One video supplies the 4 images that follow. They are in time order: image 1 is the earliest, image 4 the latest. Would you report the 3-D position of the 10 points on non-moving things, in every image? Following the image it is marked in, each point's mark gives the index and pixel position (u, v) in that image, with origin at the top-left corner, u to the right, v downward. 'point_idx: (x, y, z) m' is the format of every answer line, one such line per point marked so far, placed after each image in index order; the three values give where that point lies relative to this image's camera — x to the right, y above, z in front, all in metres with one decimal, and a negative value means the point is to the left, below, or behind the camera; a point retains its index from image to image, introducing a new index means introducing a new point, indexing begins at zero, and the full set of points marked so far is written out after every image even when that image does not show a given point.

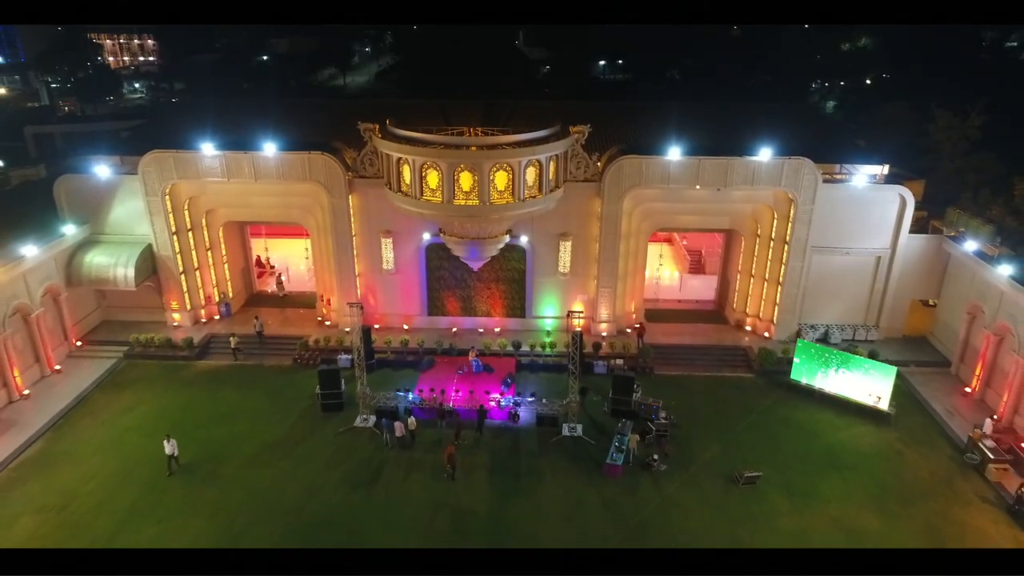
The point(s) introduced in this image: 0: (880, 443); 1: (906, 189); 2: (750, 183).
0: (+6.7, -2.8, +17.5) m
1: (+8.2, +2.1, +19.9) m
2: (+5.0, +2.2, +20.0) m
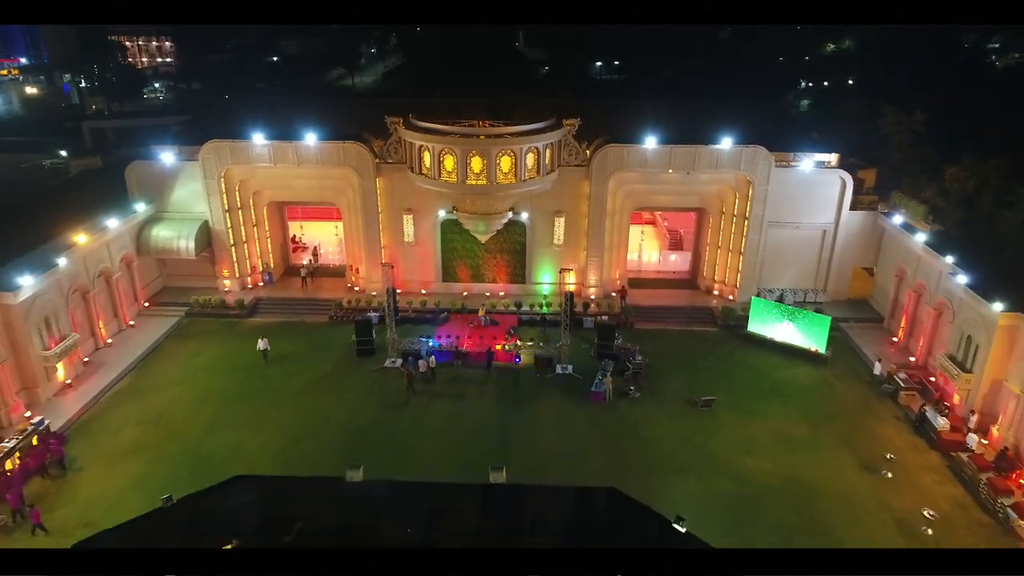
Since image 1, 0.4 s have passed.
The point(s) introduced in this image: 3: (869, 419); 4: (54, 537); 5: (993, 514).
0: (+6.8, -2.0, +21.3) m
1: (+8.3, +2.9, +23.7) m
2: (+5.1, +3.0, +23.8) m
3: (+7.2, -2.7, +19.4) m
4: (-7.2, -3.9, +15.4) m
5: (+8.0, -3.7, +15.8) m
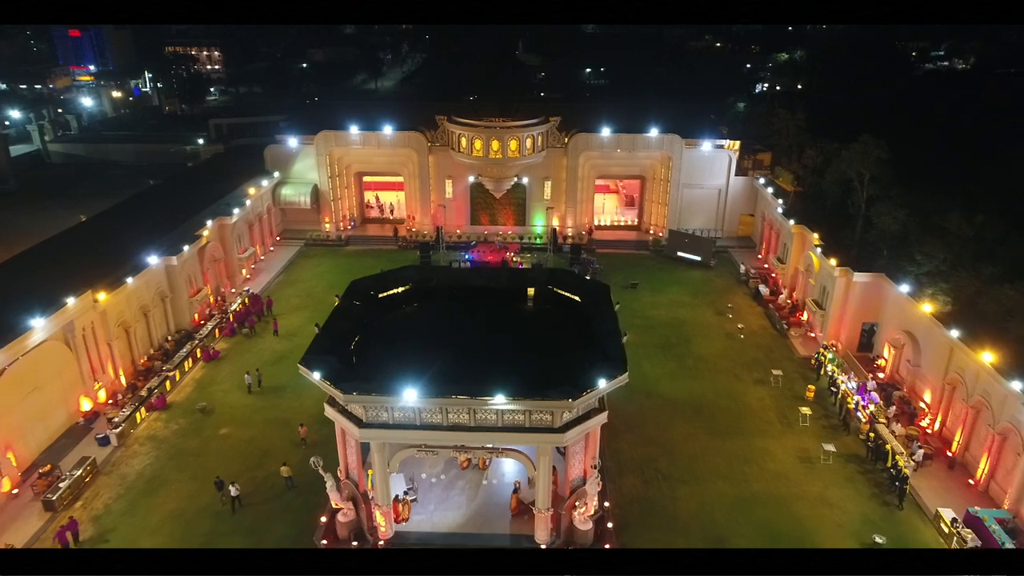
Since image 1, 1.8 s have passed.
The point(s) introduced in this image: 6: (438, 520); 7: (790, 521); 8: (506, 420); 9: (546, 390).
0: (+7.0, +0.4, +34.7) m
1: (+8.5, +5.3, +37.1) m
2: (+5.3, +5.5, +37.2) m
3: (+7.4, -0.2, +32.8) m
4: (-7.0, -1.5, +28.8) m
5: (+8.2, -1.2, +29.2) m
6: (-1.5, -4.6, +18.8) m
7: (+5.5, -4.7, +19.1) m
8: (-0.1, -2.3, +16.5) m
9: (+0.6, -1.7, +16.3) m
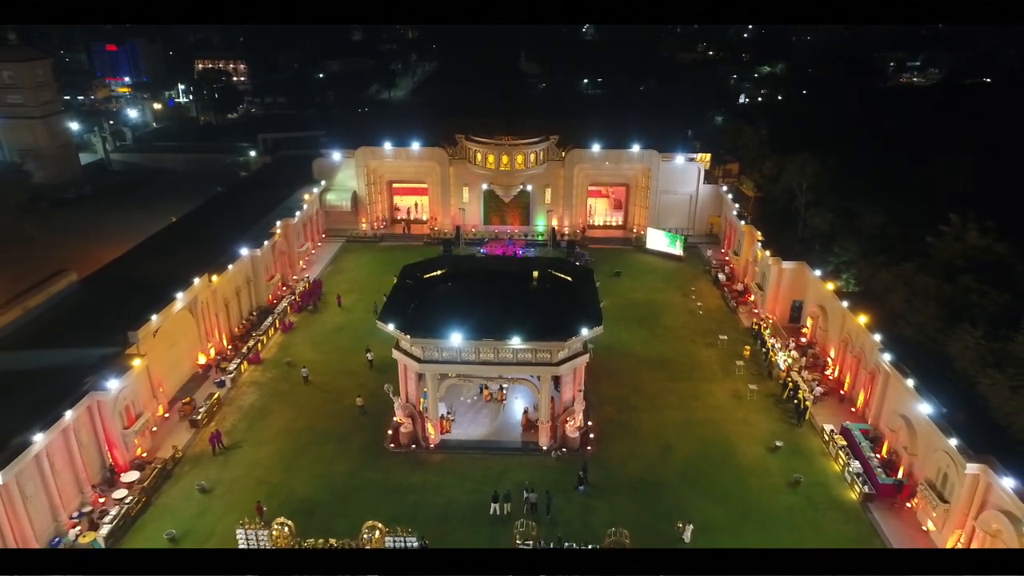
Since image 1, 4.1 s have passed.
0: (+7.3, +1.0, +42.5) m
1: (+8.8, +5.9, +45.0) m
2: (+5.6, +6.0, +45.0) m
3: (+7.7, +0.3, +40.6) m
4: (-6.7, -1.0, +36.6) m
5: (+8.5, -0.7, +37.0) m
6: (-1.2, -4.1, +26.6) m
7: (+5.8, -4.1, +26.9) m
8: (+0.2, -1.7, +24.3) m
9: (+0.9, -1.2, +24.1) m
